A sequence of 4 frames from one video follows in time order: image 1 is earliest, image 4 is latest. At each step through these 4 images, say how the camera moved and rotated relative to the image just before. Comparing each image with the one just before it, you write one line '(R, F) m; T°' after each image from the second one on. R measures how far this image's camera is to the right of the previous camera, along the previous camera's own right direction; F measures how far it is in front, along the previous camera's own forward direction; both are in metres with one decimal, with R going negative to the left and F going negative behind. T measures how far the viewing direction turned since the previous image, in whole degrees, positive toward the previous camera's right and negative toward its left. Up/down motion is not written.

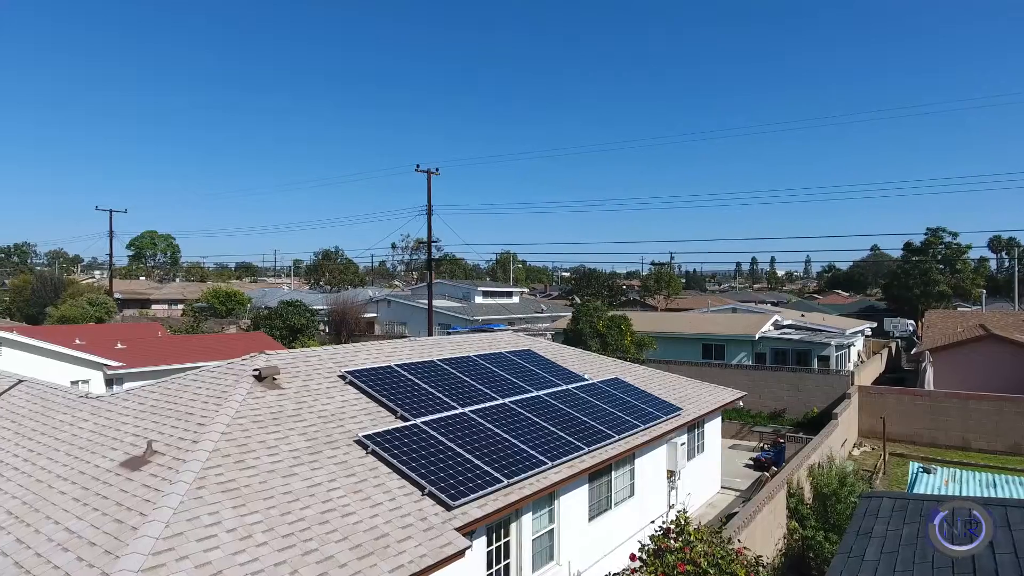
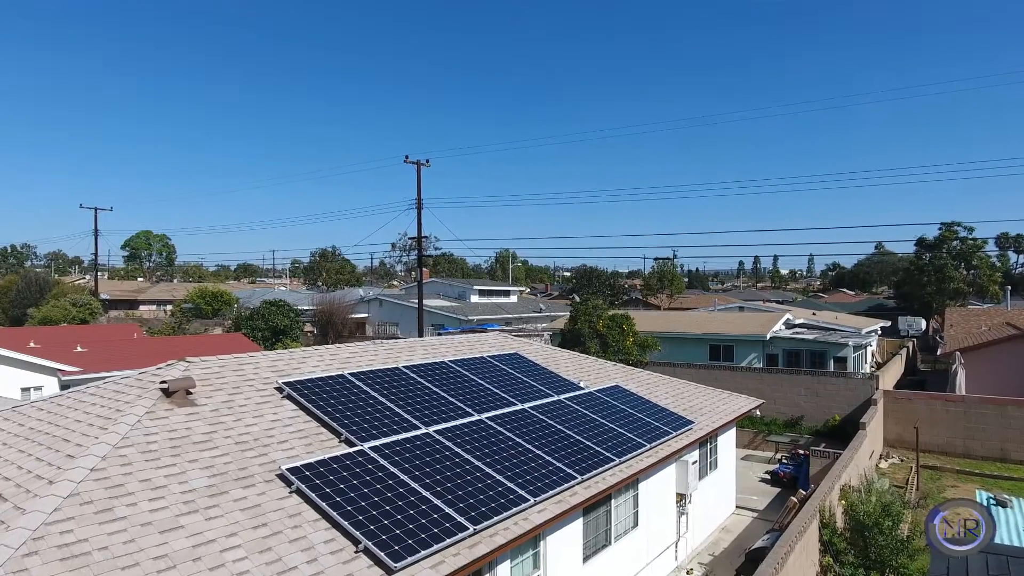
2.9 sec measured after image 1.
(+0.4, +2.3) m; 0°
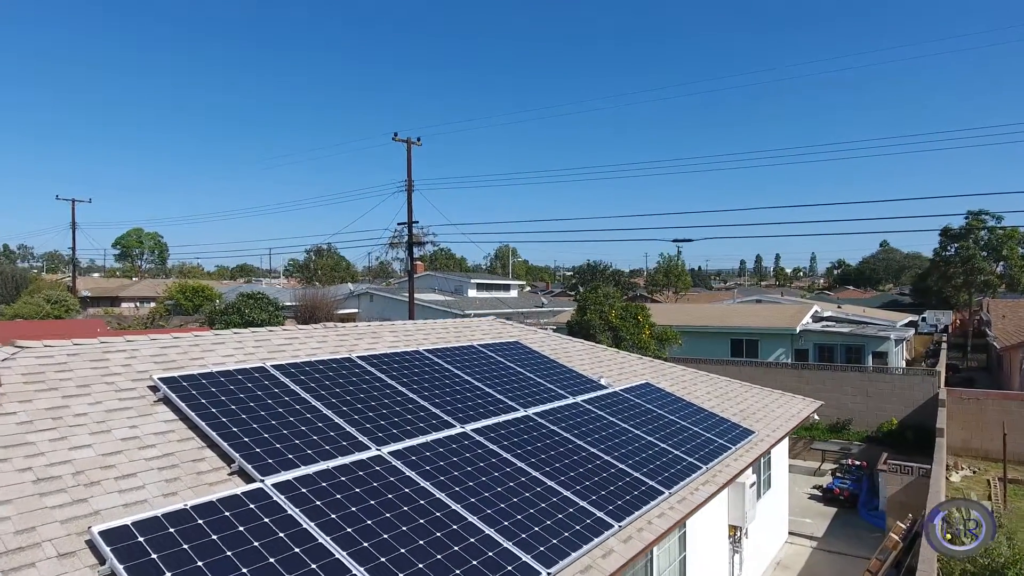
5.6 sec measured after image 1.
(0.0, +3.4) m; 0°
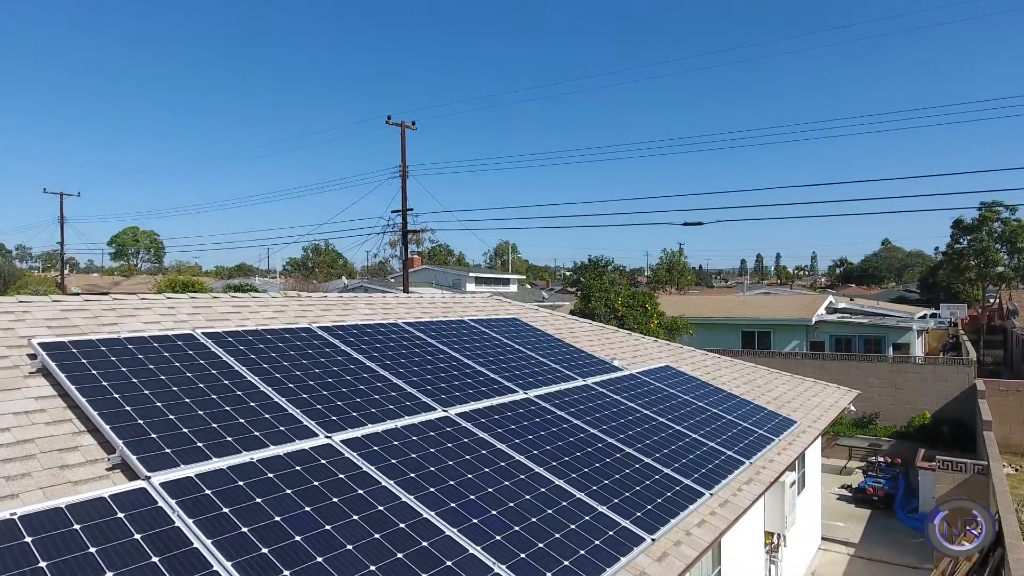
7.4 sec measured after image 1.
(0.0, +1.6) m; 0°
